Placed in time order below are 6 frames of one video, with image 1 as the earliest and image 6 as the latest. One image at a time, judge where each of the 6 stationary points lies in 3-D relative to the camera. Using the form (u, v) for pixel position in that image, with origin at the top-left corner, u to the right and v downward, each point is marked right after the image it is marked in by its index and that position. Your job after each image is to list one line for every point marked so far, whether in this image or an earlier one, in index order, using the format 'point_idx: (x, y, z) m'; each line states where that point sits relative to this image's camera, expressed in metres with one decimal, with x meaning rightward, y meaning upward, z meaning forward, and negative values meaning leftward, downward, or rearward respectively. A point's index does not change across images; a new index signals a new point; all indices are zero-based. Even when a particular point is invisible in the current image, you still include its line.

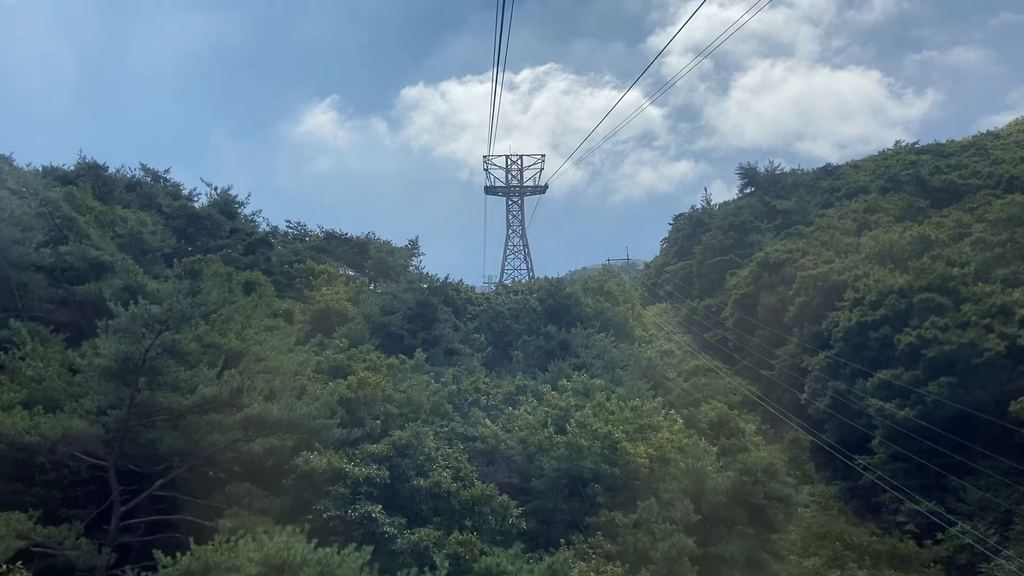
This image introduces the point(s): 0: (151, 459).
0: (-7.9, -3.7, +17.3) m
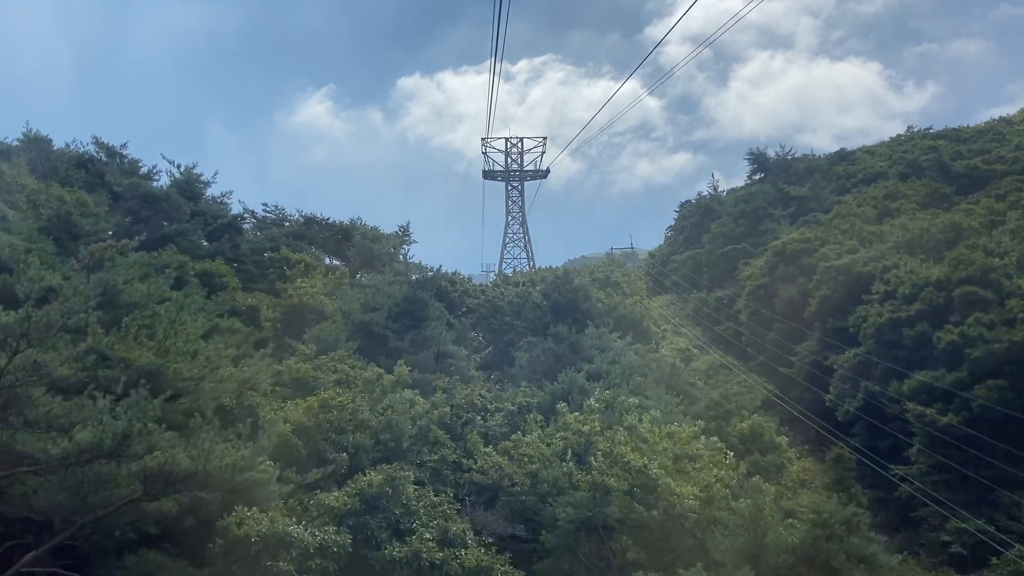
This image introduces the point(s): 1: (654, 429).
0: (-7.8, -3.7, +12.7) m
1: (+3.5, -3.4, +19.3) m
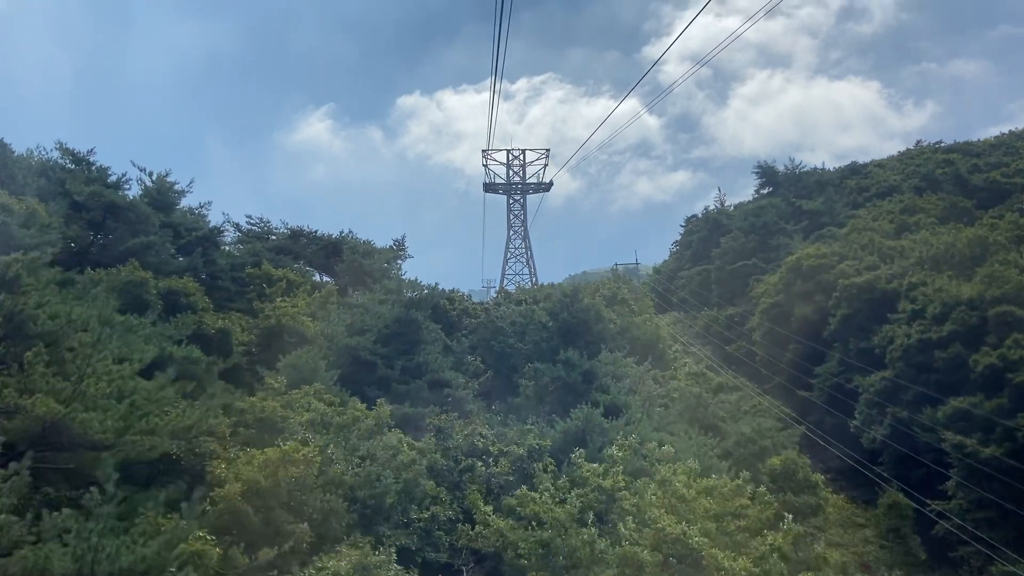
0: (-7.7, -4.0, +9.4) m
1: (+3.6, -3.9, +15.9) m
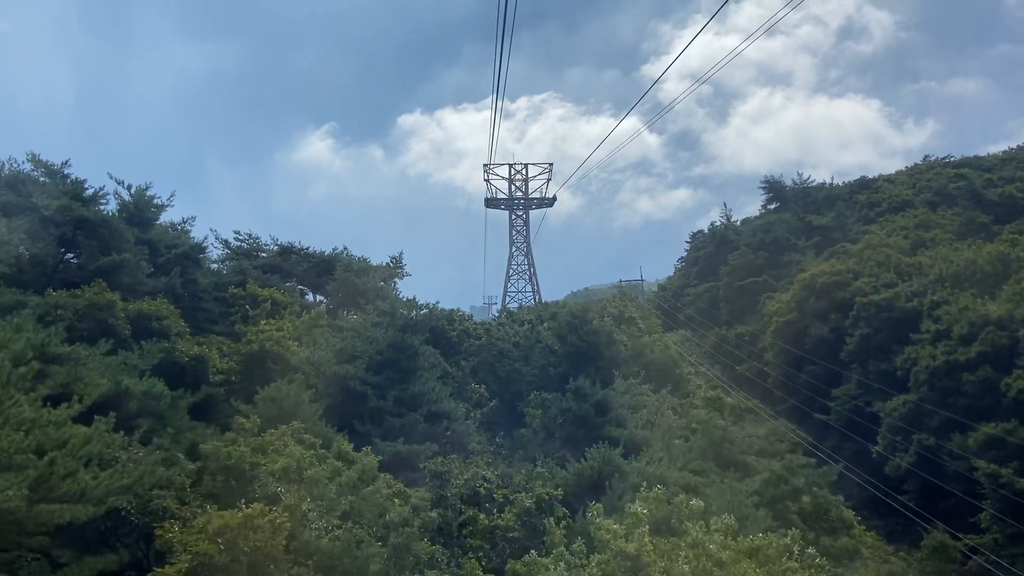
0: (-7.5, -4.4, +7.0) m
1: (+3.7, -4.4, +13.5) m
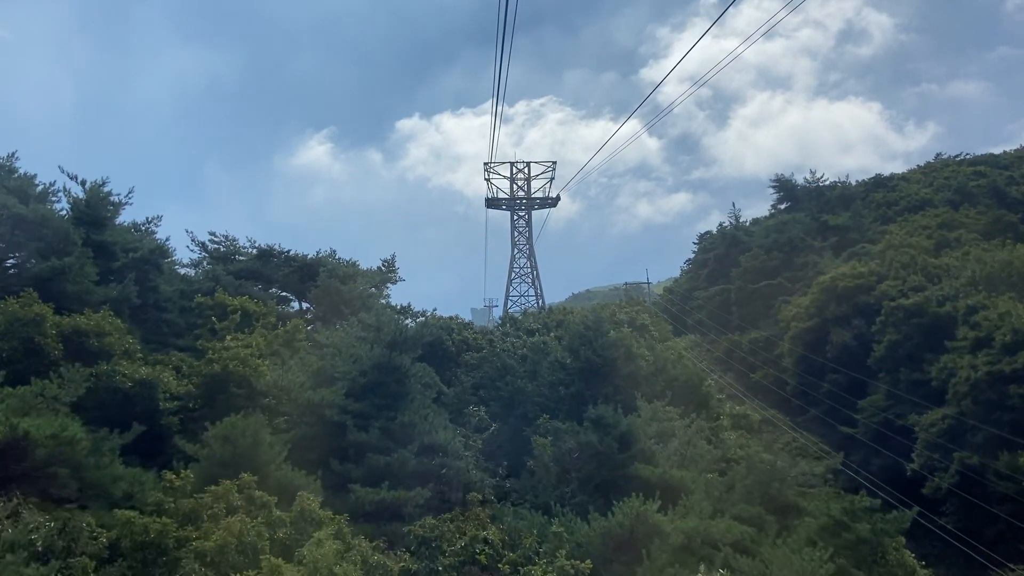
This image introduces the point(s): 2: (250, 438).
0: (-7.4, -4.6, +3.4) m
1: (+3.9, -4.6, +9.9) m
2: (-5.1, -3.0, +15.5) m
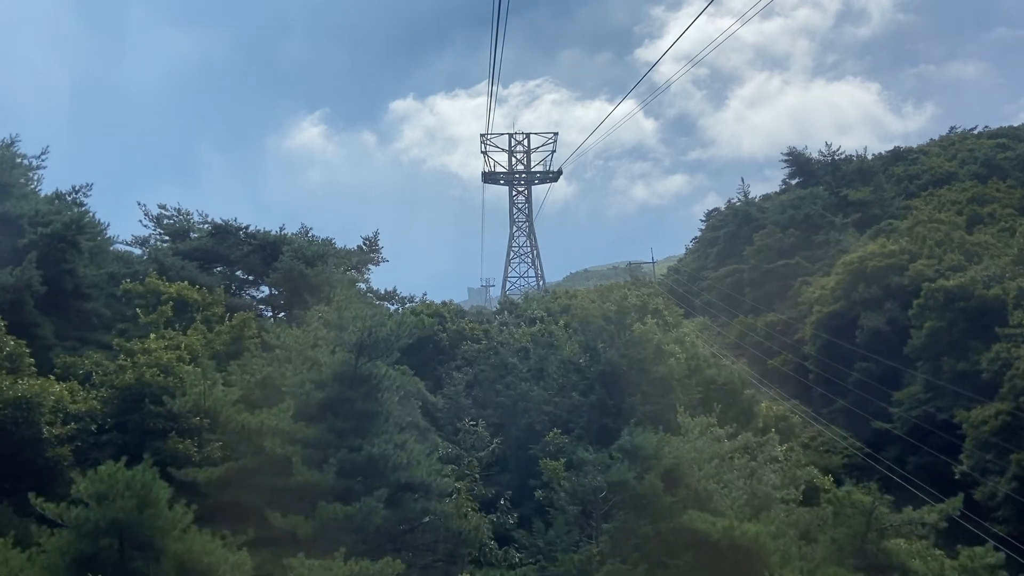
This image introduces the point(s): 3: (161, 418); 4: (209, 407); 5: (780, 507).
0: (-7.2, -4.7, -1.5) m
1: (+4.1, -4.5, +5.1) m
2: (-5.0, -2.8, +10.6) m
3: (-6.6, -2.4, +14.3) m
4: (-5.5, -2.1, +14.6) m
5: (+5.3, -4.1, +15.3) m
